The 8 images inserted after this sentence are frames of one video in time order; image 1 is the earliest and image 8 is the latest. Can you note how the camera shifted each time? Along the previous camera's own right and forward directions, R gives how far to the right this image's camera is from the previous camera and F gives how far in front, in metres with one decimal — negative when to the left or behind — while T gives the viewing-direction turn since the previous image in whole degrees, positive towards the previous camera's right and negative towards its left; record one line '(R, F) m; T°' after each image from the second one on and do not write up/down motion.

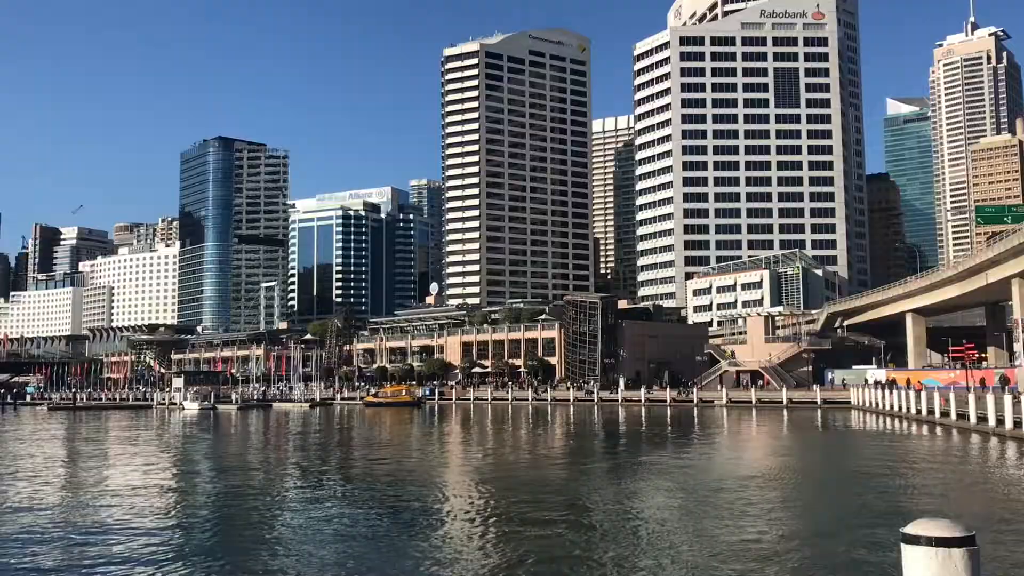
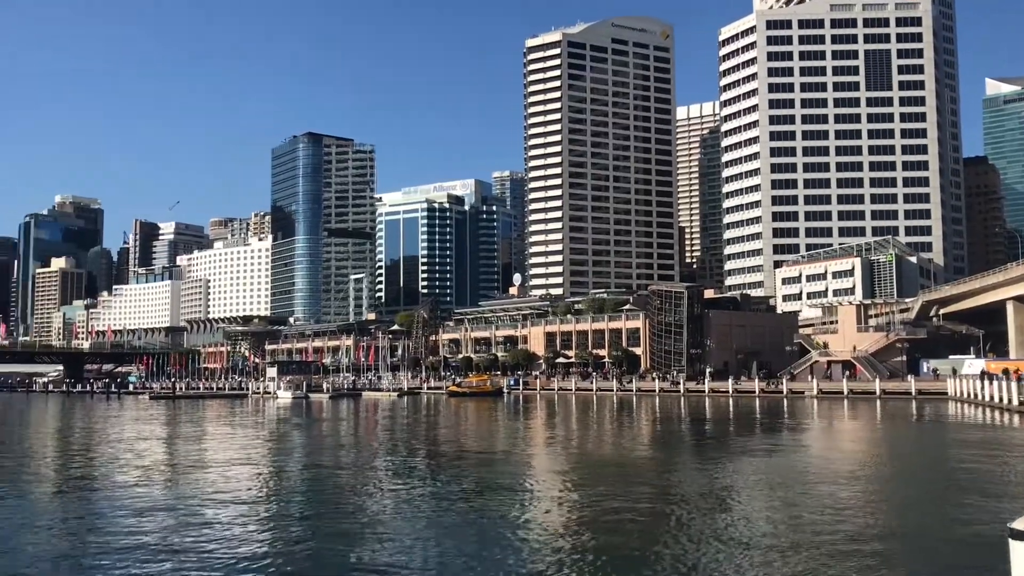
(+0.2, -0.2) m; -5°
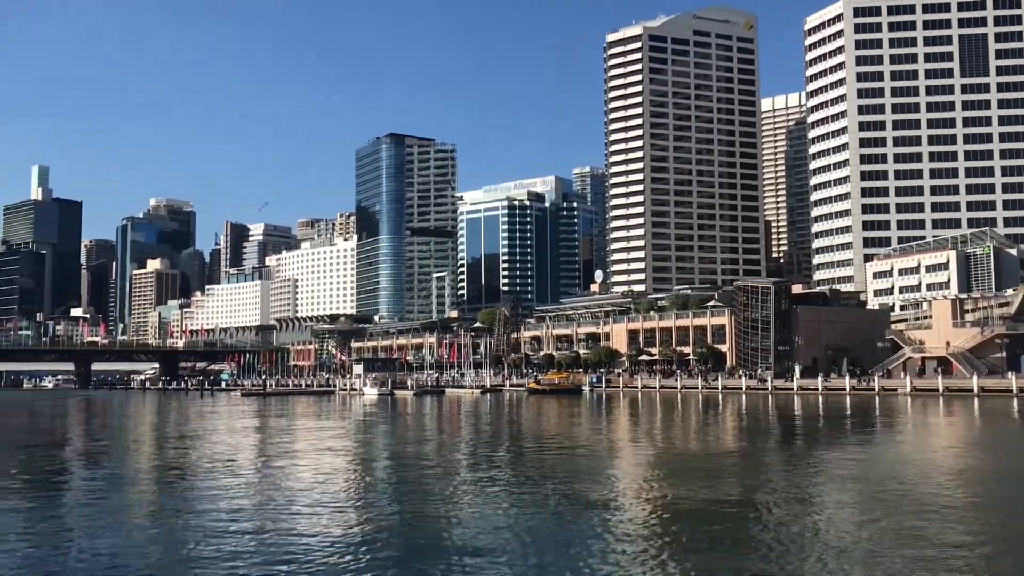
(+0.3, +0.1) m; -5°
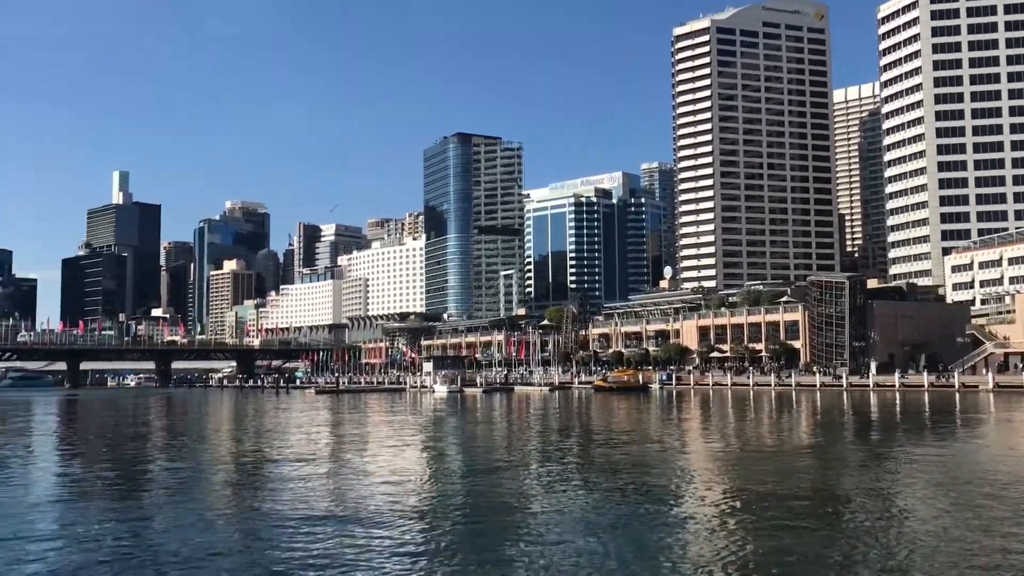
(+0.1, -0.2) m; -4°
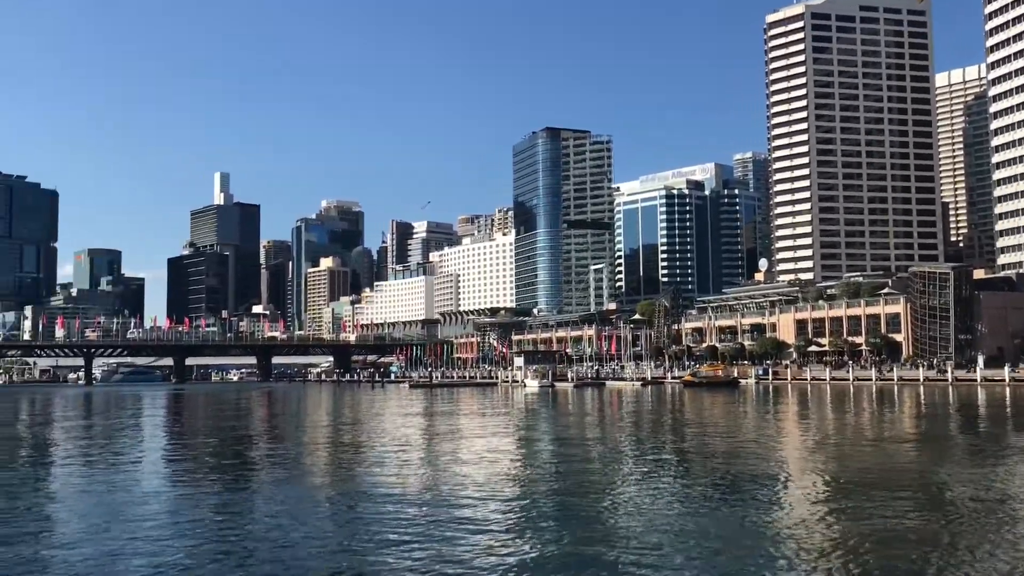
(0.0, -0.1) m; -5°
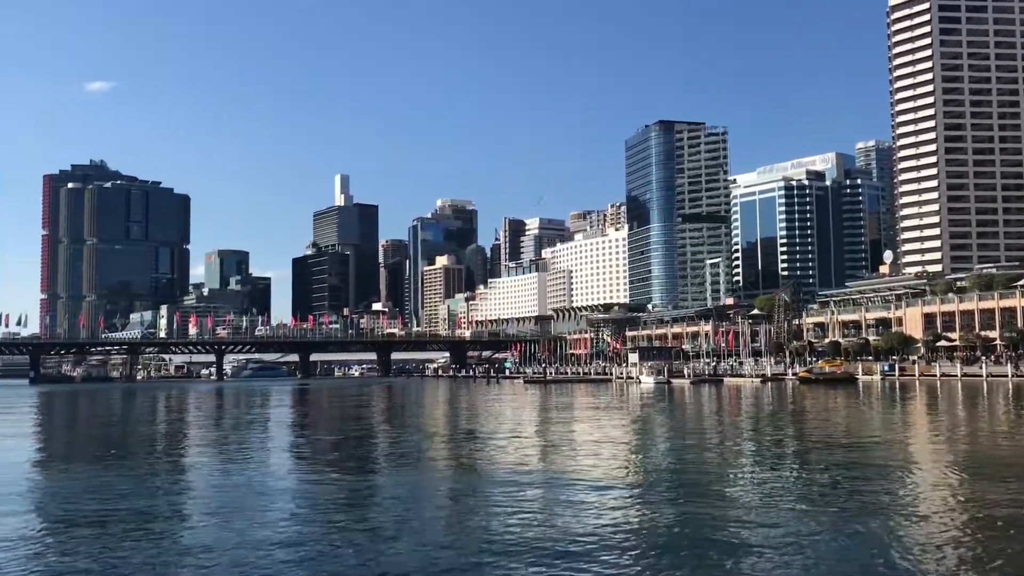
(-0.1, -0.3) m; -7°
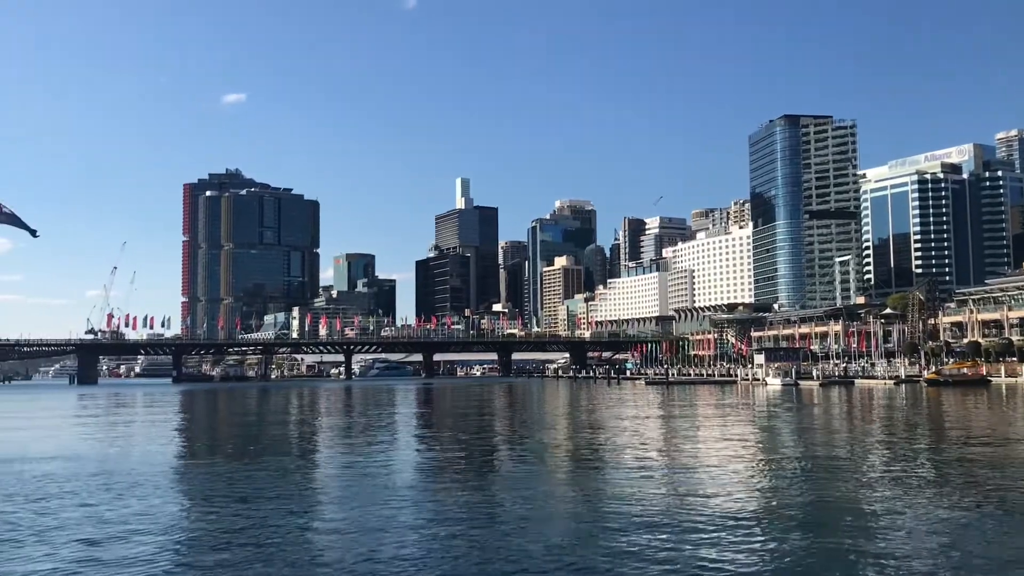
(+0.2, -0.5) m; -7°
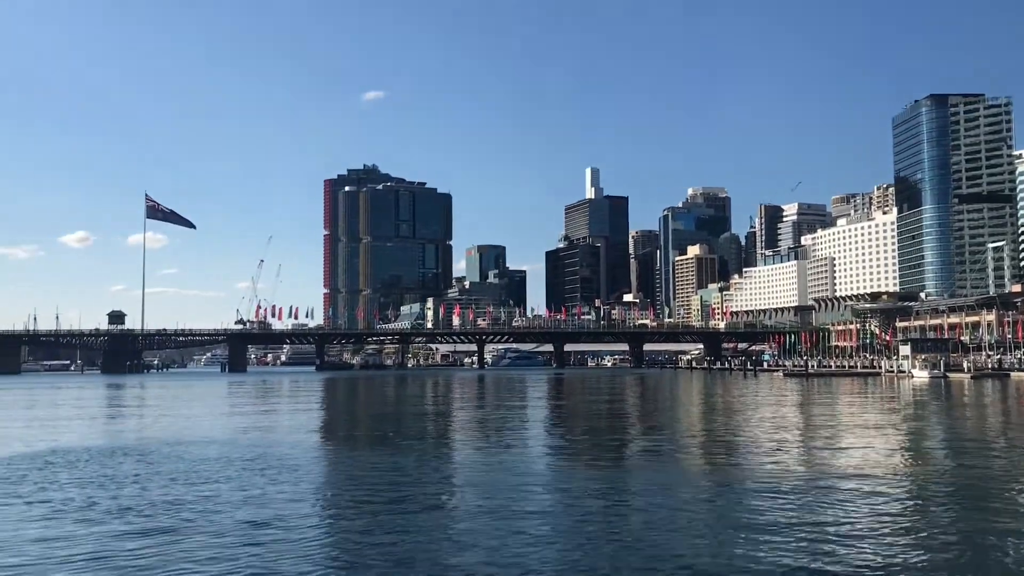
(+0.2, -0.5) m; -8°
